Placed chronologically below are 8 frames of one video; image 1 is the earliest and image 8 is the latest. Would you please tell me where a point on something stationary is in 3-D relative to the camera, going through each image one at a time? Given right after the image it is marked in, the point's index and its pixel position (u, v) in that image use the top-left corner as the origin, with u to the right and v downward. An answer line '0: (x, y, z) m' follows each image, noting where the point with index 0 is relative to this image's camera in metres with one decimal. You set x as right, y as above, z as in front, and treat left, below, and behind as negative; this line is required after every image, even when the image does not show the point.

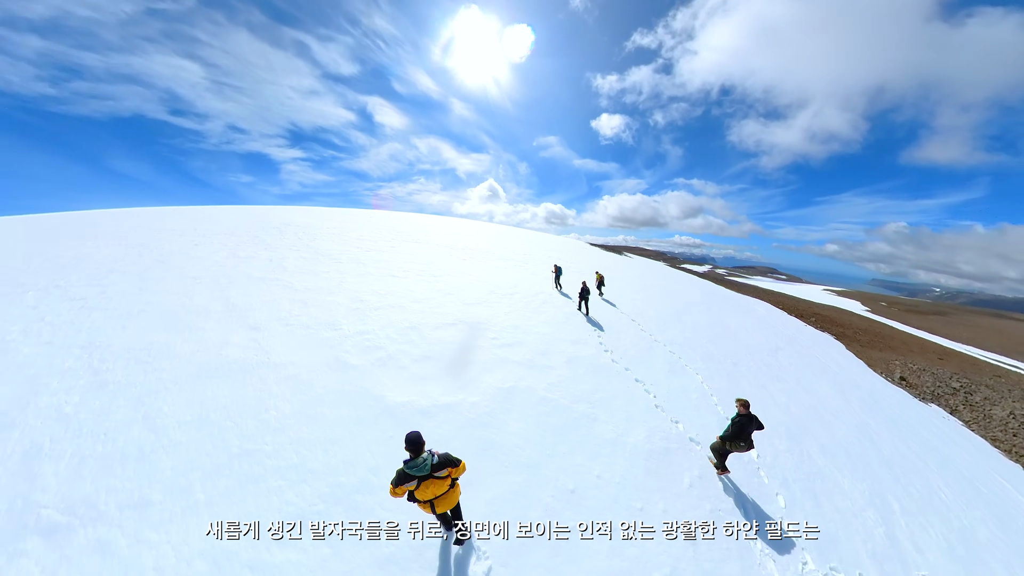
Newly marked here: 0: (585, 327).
0: (+3.1, -1.7, +12.1) m
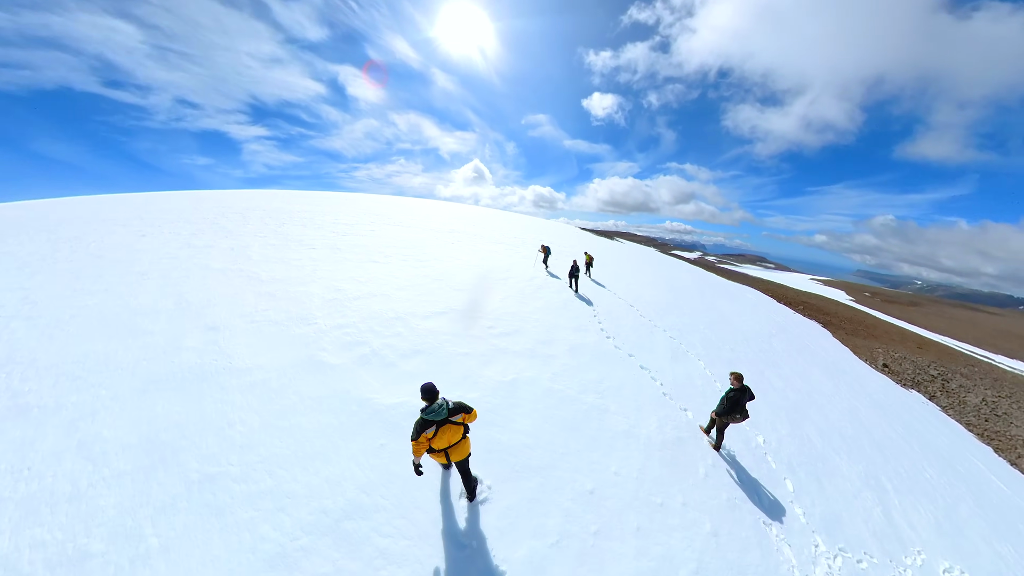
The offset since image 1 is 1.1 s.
0: (+2.9, -1.0, +11.6) m
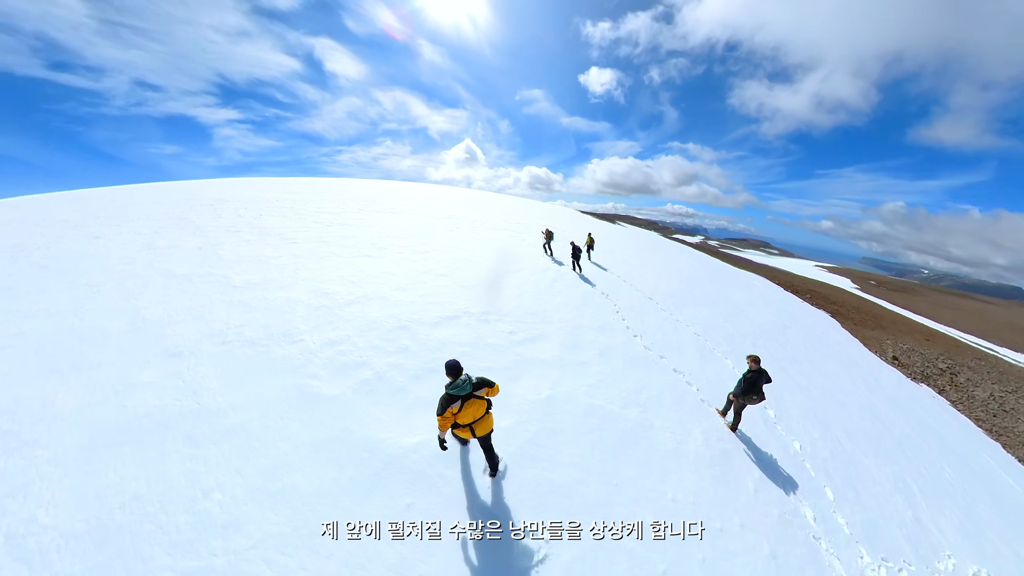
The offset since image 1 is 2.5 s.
0: (+3.4, -0.8, +10.7) m
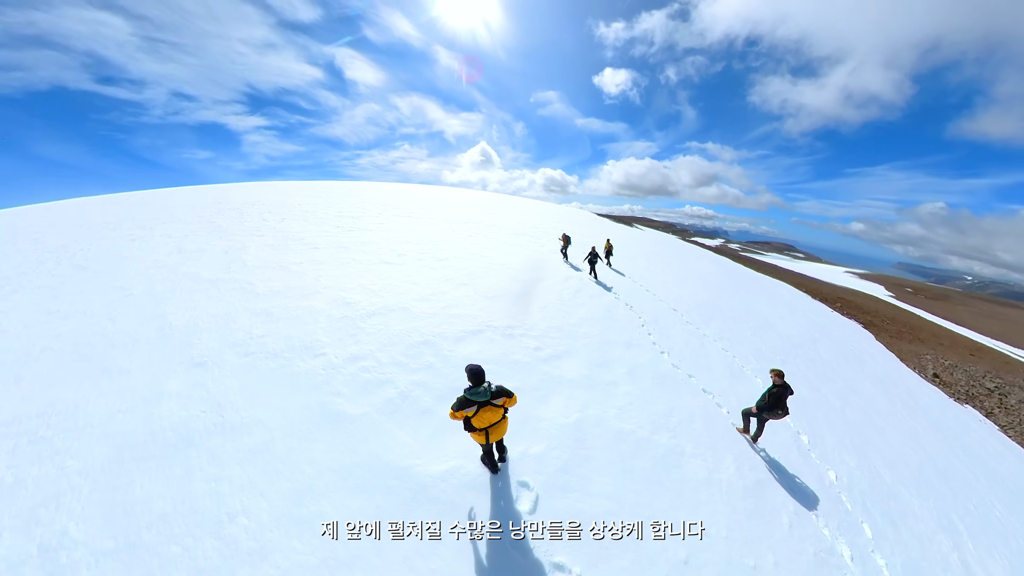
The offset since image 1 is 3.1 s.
0: (+4.2, -1.2, +10.3) m
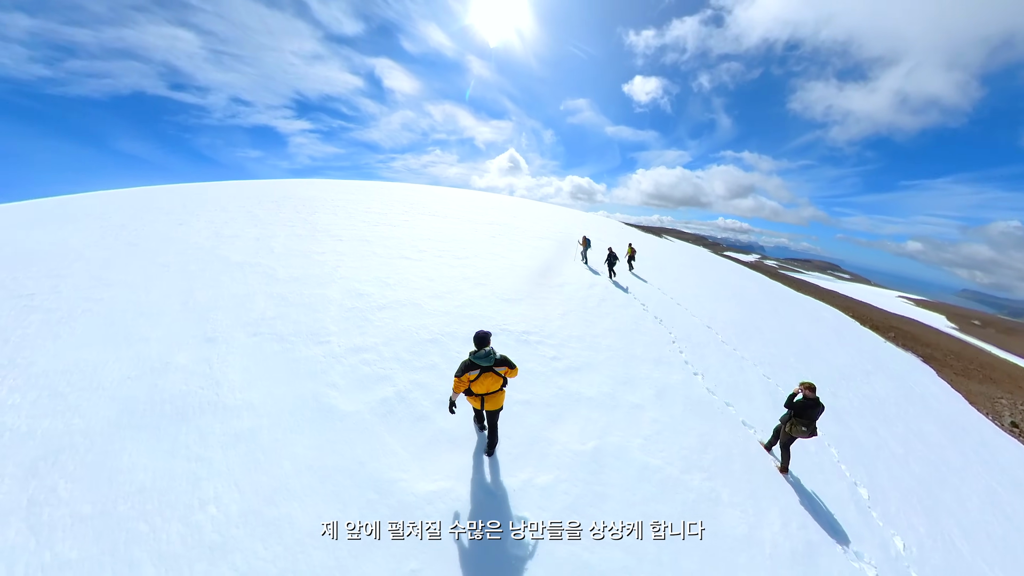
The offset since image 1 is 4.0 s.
0: (+4.6, -1.6, +9.3) m
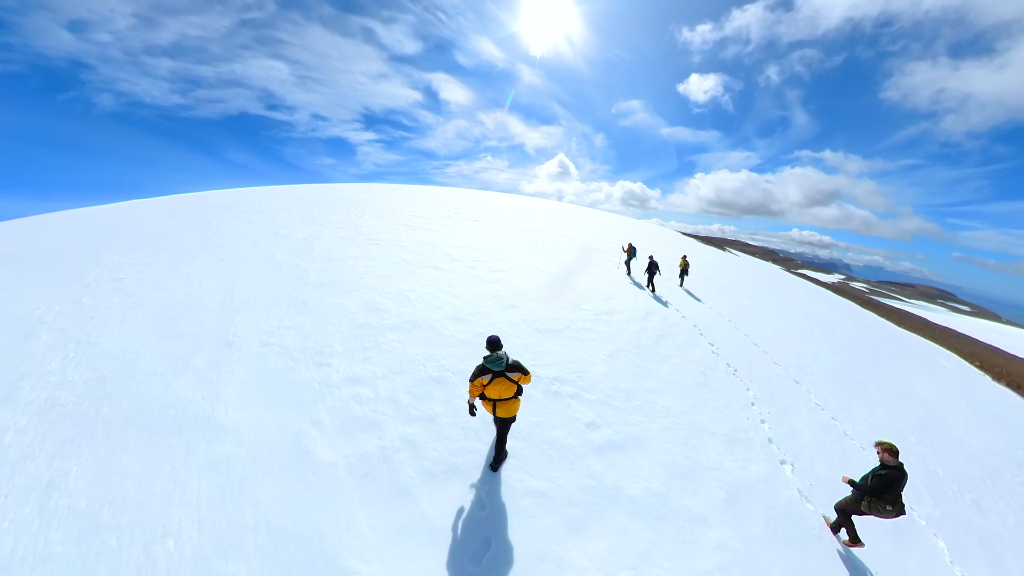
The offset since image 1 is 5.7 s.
0: (+5.3, -2.7, +7.3) m
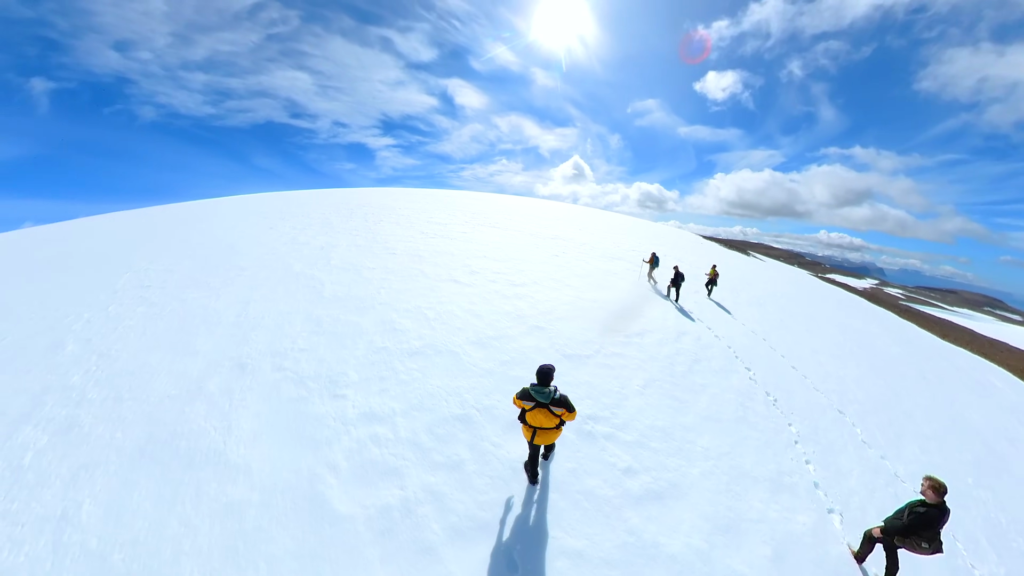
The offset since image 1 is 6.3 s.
0: (+5.9, -3.4, +6.9) m
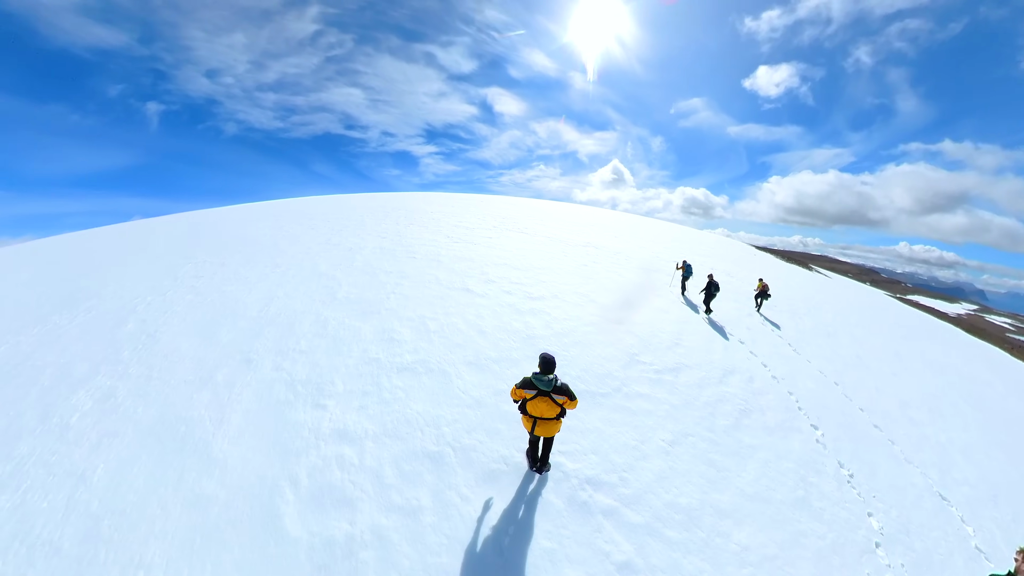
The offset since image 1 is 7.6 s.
0: (+5.6, -4.3, +5.2) m
